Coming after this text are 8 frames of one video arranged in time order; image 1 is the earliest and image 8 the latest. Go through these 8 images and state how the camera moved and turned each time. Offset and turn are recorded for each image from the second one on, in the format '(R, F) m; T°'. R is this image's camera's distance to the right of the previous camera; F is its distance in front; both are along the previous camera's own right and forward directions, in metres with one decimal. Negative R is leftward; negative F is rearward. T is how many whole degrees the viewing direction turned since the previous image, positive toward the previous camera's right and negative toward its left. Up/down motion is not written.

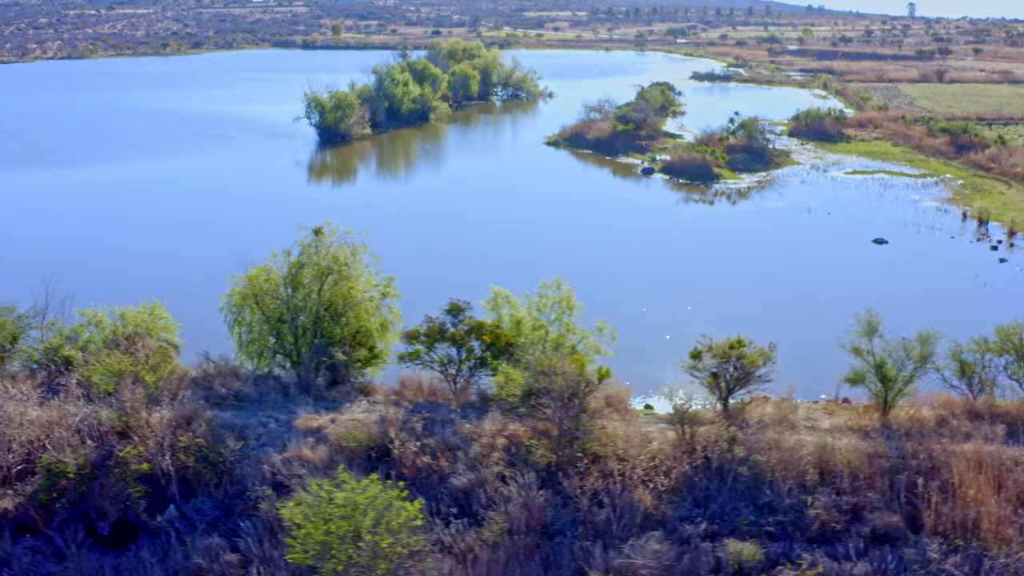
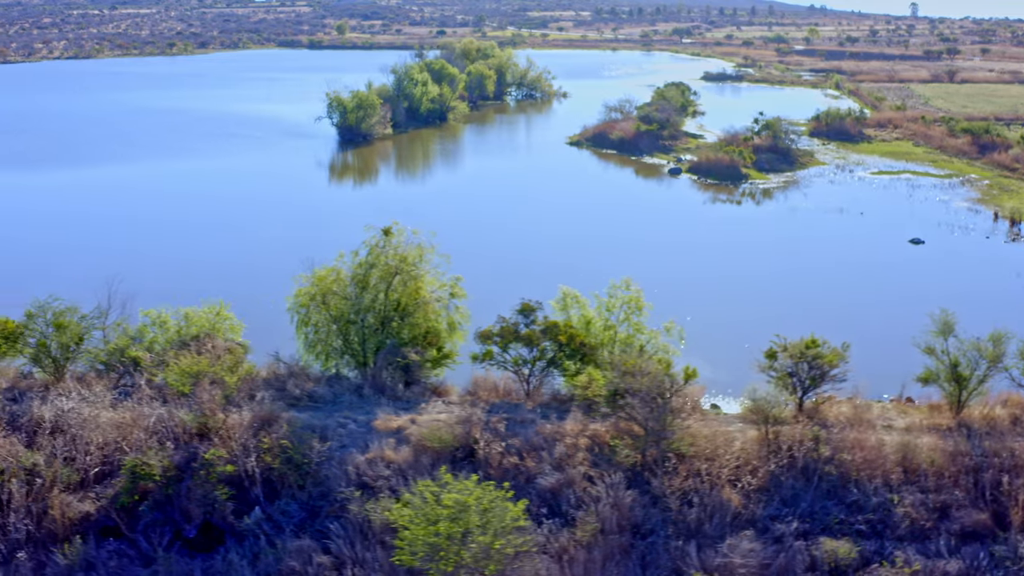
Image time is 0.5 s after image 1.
(-1.7, +0.1) m; 0°
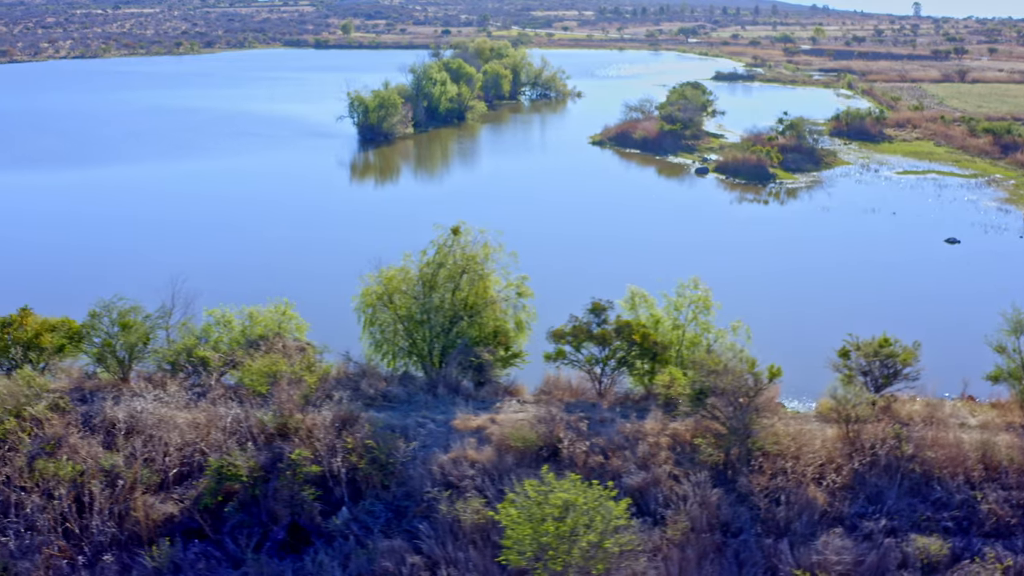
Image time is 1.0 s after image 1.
(-1.7, 0.0) m; 0°
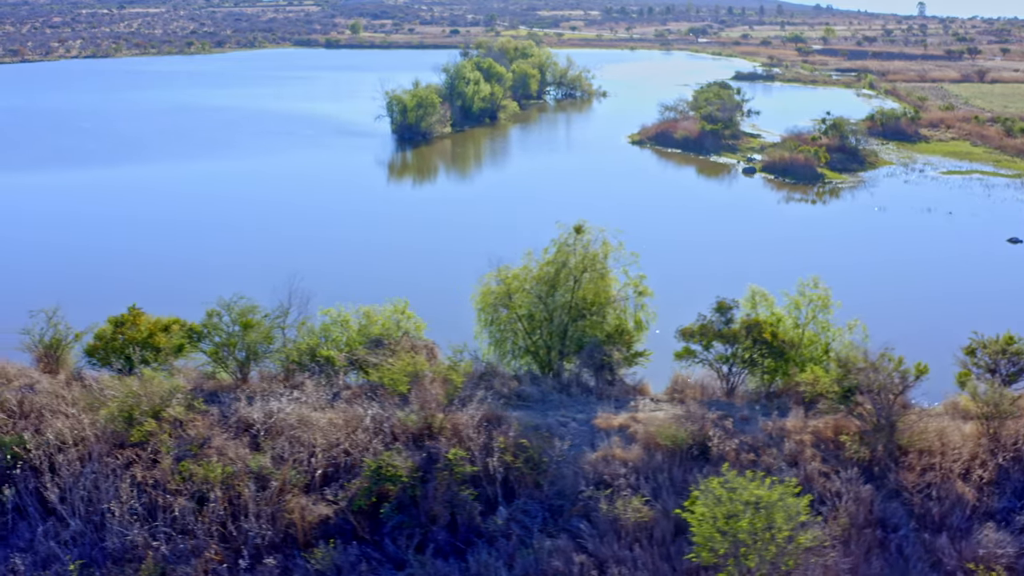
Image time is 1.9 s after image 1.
(-3.0, 0.0) m; 0°
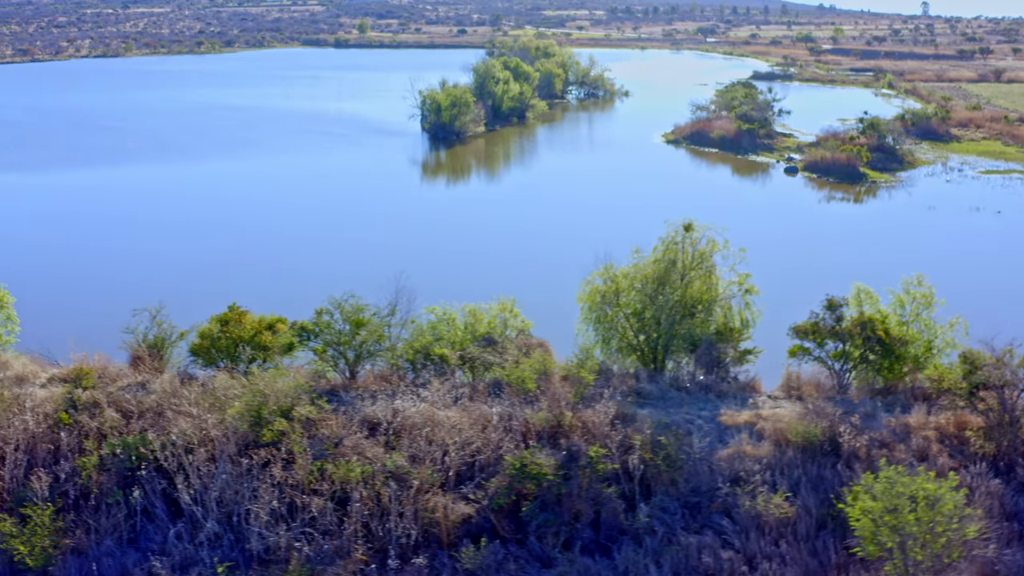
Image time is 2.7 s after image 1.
(-2.6, 0.0) m; 0°
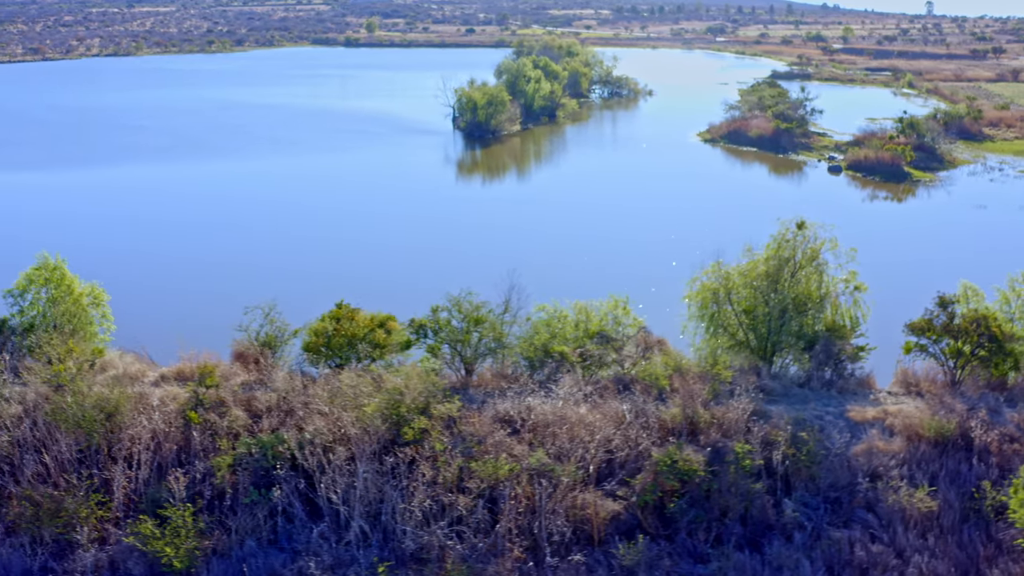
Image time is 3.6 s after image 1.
(-2.8, 0.0) m; 0°
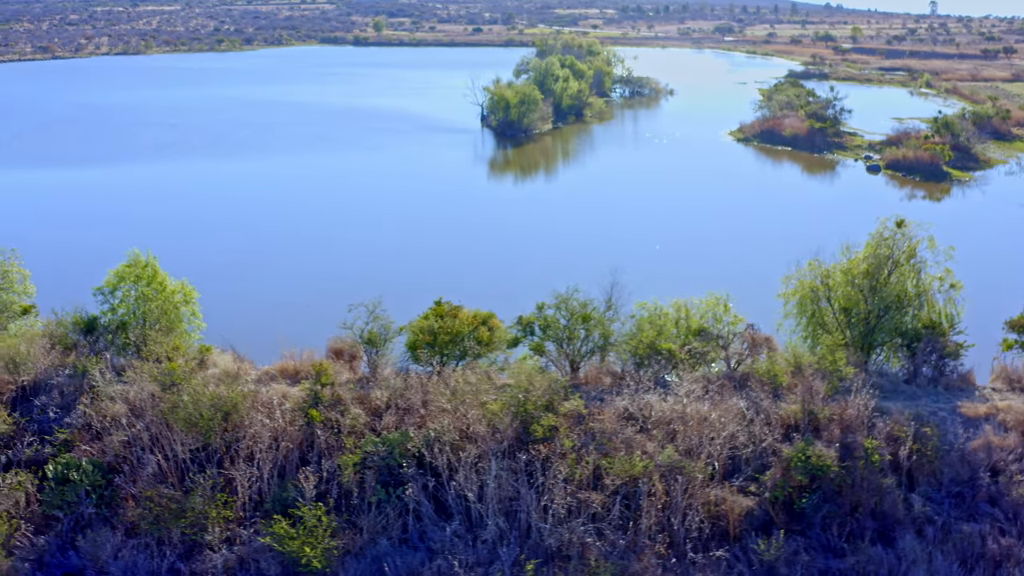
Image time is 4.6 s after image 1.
(-2.5, 0.0) m; 0°
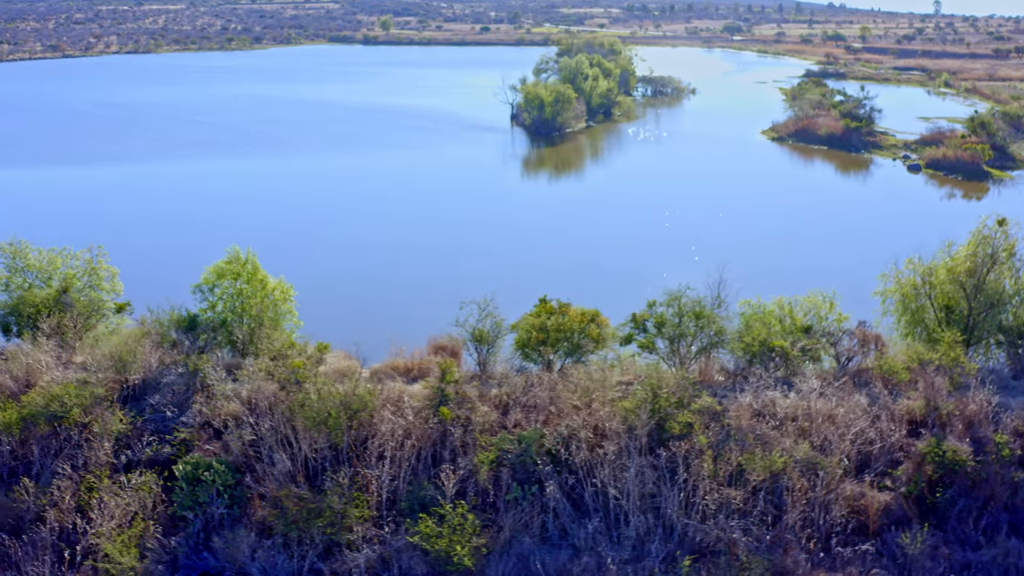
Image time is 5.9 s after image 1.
(-2.7, -0.1) m; 0°
